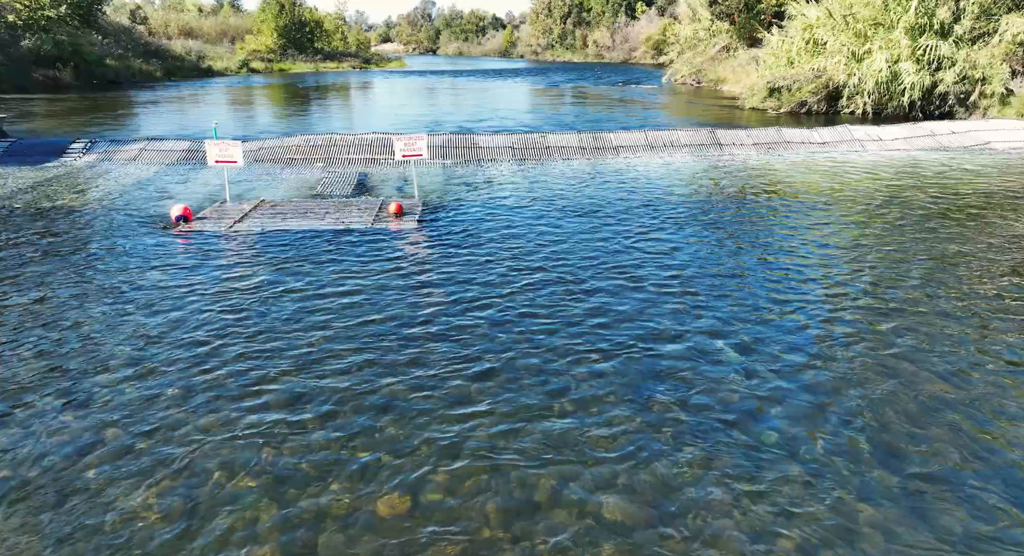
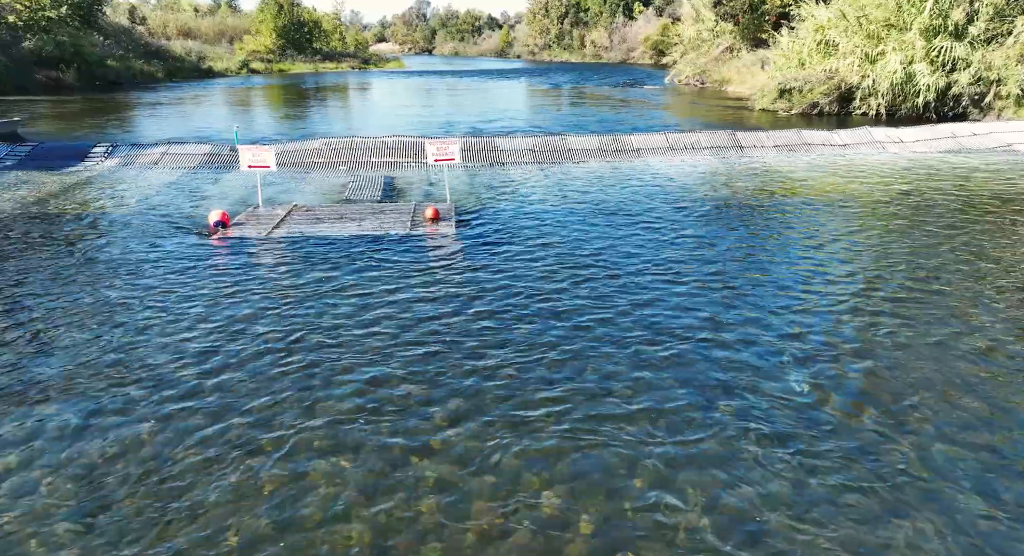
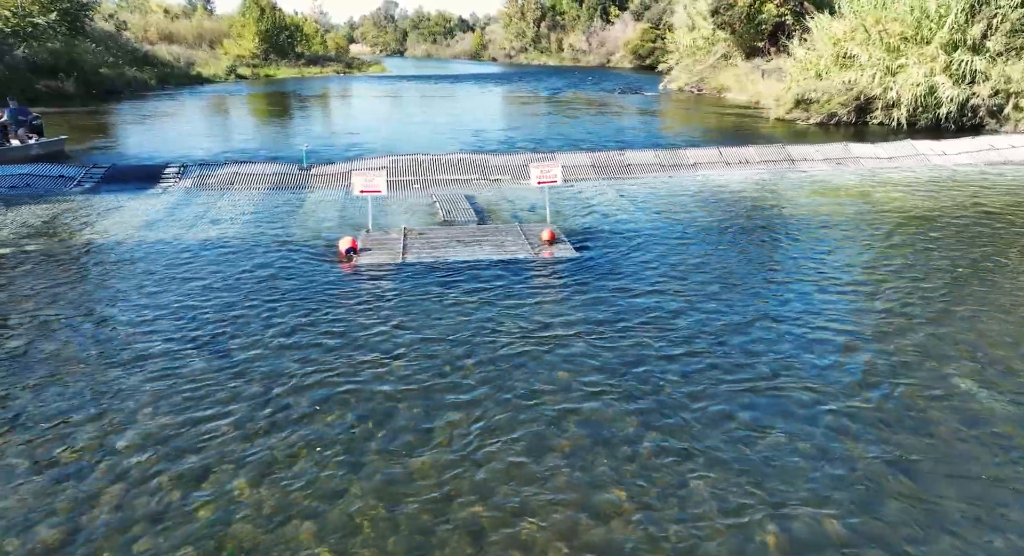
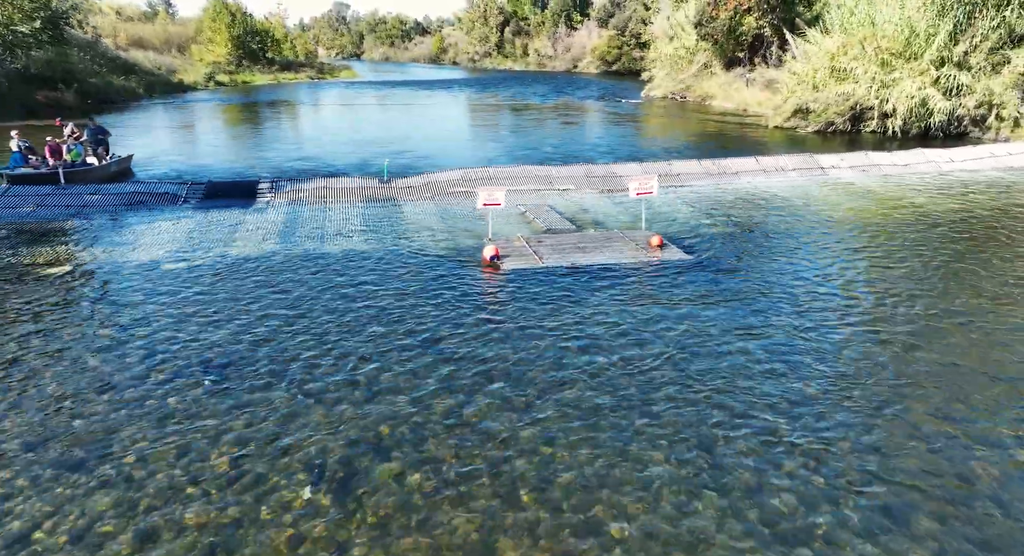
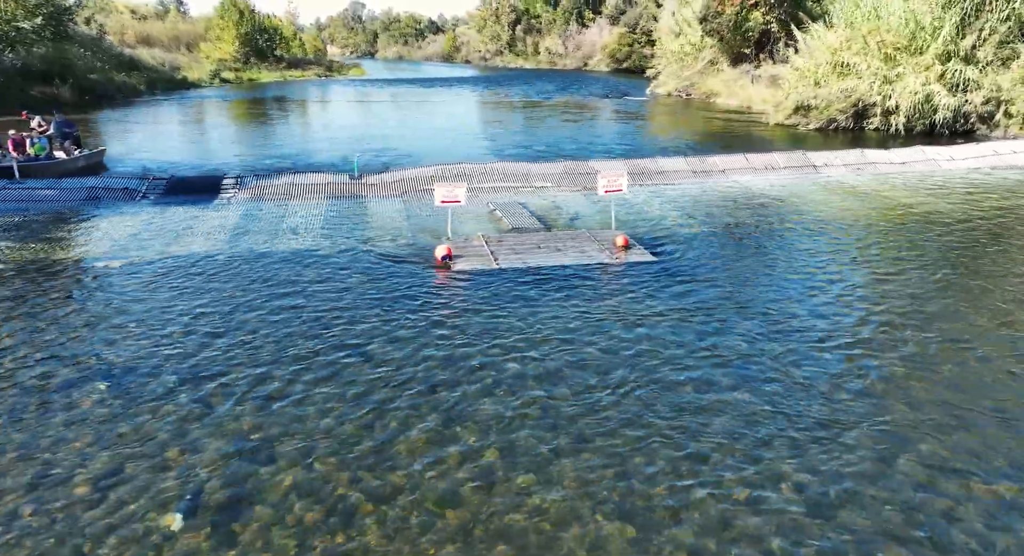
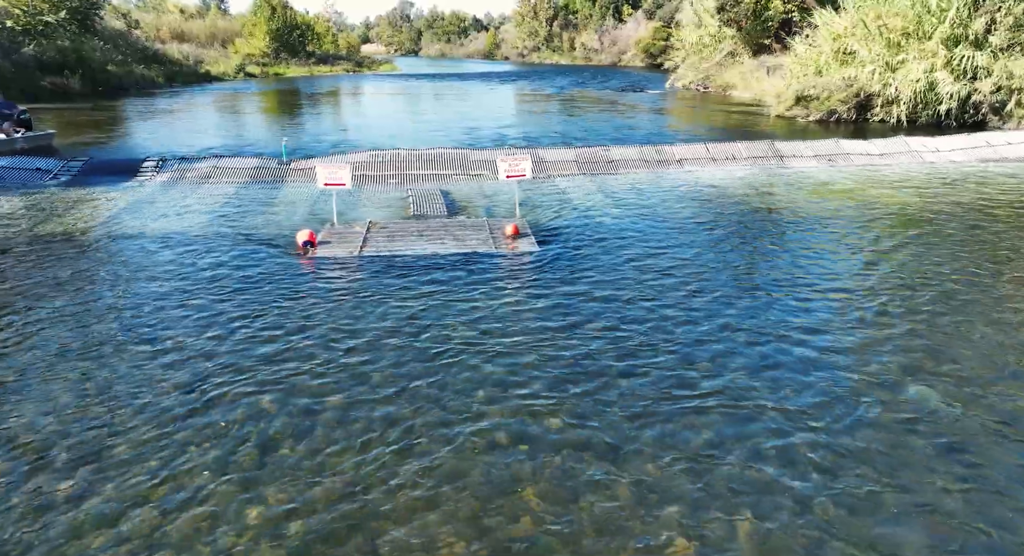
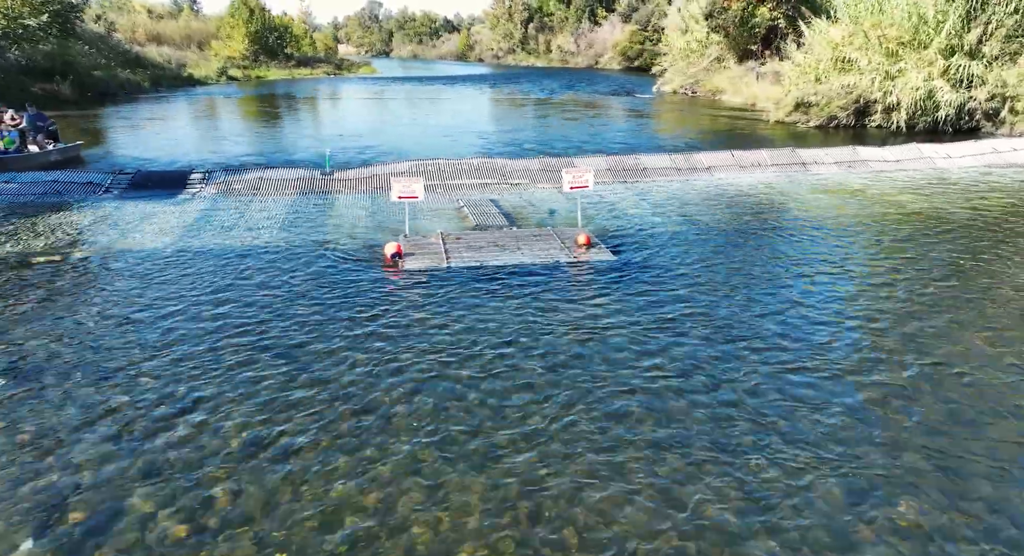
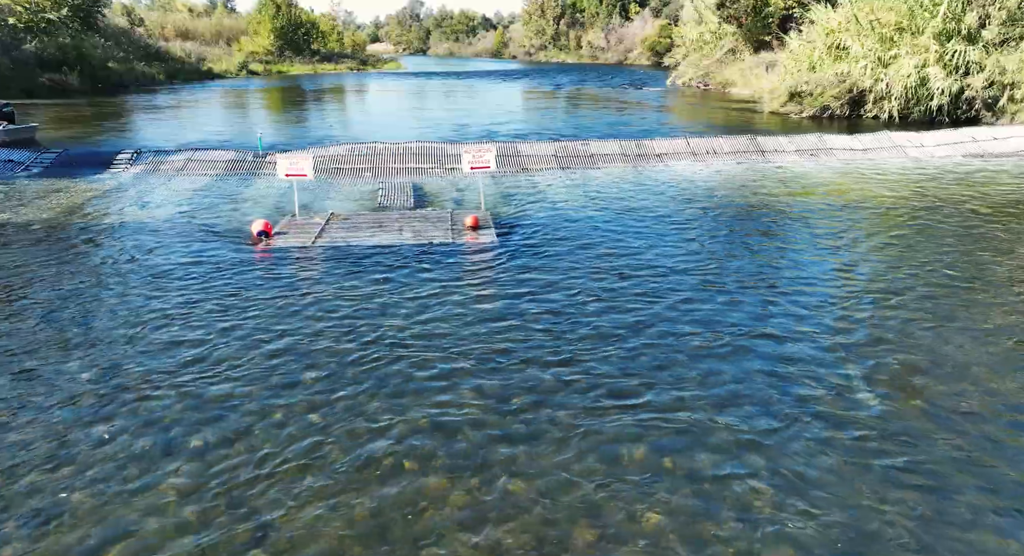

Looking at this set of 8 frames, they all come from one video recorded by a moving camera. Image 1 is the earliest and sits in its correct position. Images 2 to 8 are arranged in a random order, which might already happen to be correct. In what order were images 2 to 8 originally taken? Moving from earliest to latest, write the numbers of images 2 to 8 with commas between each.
2, 8, 6, 3, 7, 5, 4
